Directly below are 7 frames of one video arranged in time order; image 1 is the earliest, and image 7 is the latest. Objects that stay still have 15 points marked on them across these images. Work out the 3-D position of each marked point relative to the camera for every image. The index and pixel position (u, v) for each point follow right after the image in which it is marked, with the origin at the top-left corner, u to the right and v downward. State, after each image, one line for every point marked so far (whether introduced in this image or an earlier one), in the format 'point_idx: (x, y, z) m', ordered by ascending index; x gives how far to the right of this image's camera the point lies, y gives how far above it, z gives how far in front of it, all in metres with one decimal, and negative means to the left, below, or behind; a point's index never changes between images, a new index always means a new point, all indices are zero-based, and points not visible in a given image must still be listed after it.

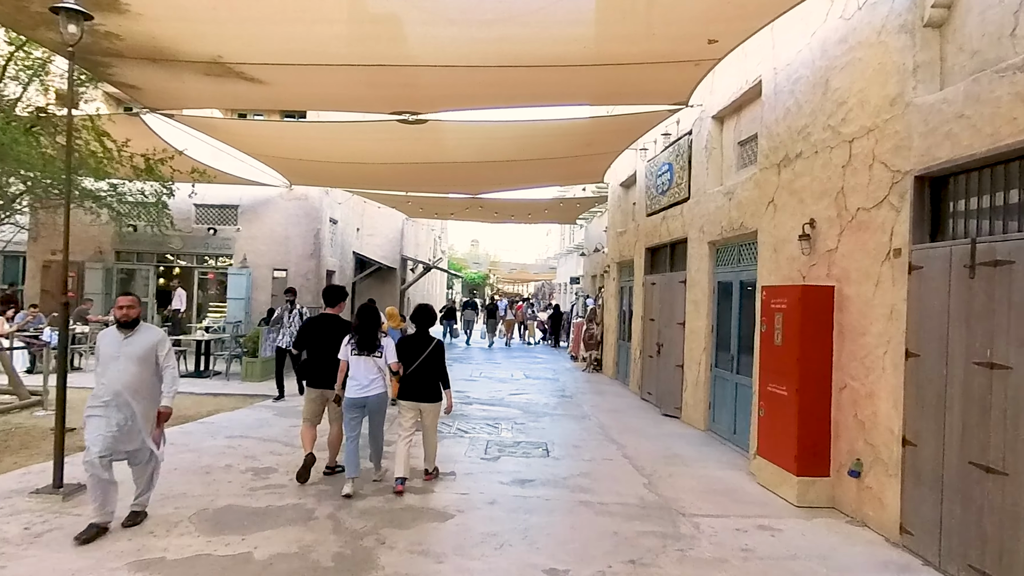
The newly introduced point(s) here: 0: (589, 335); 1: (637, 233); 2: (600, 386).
0: (+1.7, -1.0, +14.5) m
1: (+2.2, +1.0, +11.7) m
2: (+1.6, -1.8, +12.2) m
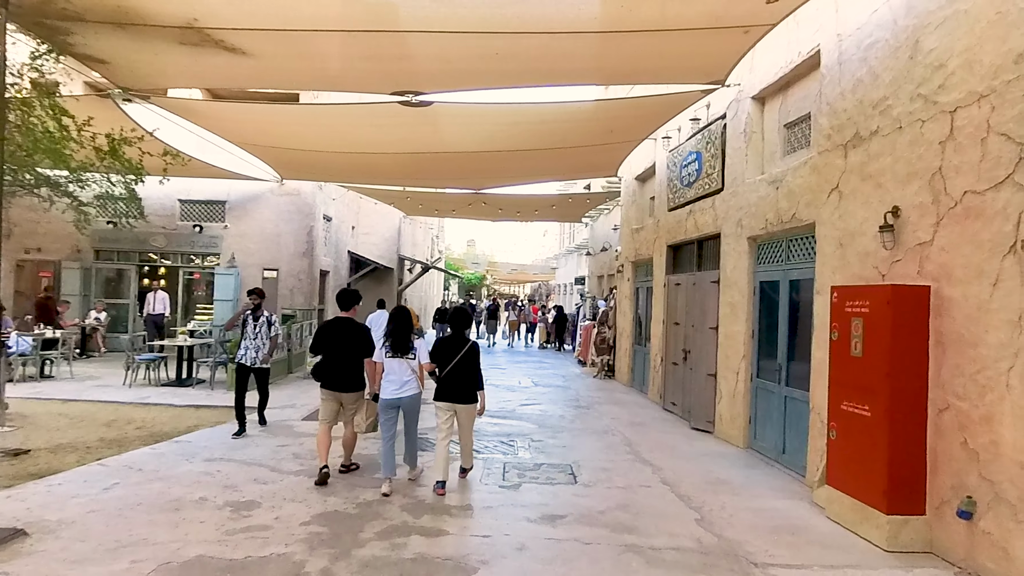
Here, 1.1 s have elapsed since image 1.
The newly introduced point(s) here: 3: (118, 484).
0: (+1.8, -1.1, +13.6) m
1: (+2.3, +1.0, +10.8) m
2: (+1.7, -1.8, +11.3) m
3: (-3.1, -1.6, +5.3) m
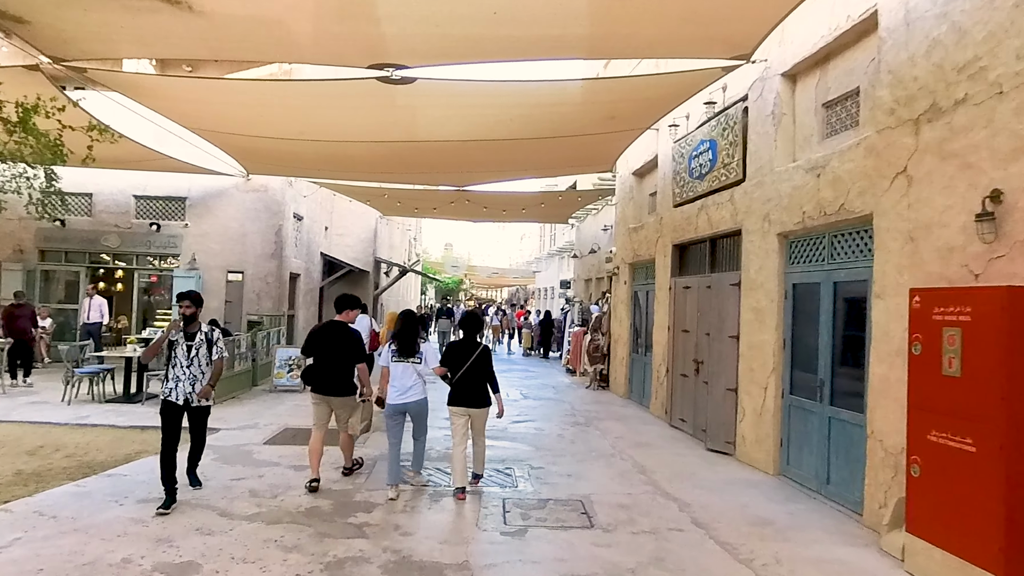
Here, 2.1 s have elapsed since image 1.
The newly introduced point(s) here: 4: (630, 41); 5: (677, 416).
0: (+1.6, -1.1, +12.7) m
1: (+2.2, +0.9, +9.9) m
2: (+1.6, -1.9, +10.3) m
3: (-3.1, -1.6, +4.2) m
4: (+1.1, +2.2, +6.1) m
5: (+2.1, -1.7, +8.6) m
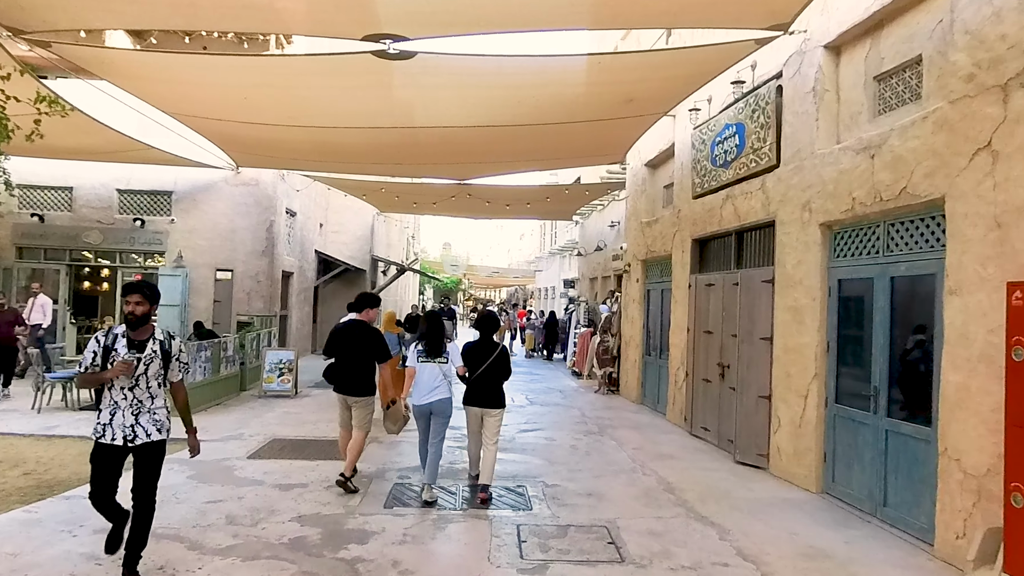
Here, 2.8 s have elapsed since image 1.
0: (+1.6, -1.1, +12.0) m
1: (+2.3, +0.9, +9.2) m
2: (+1.7, -1.8, +9.7) m
3: (-3.0, -1.6, +3.5) m
4: (+1.2, +2.3, +5.4) m
5: (+2.2, -1.6, +8.0) m
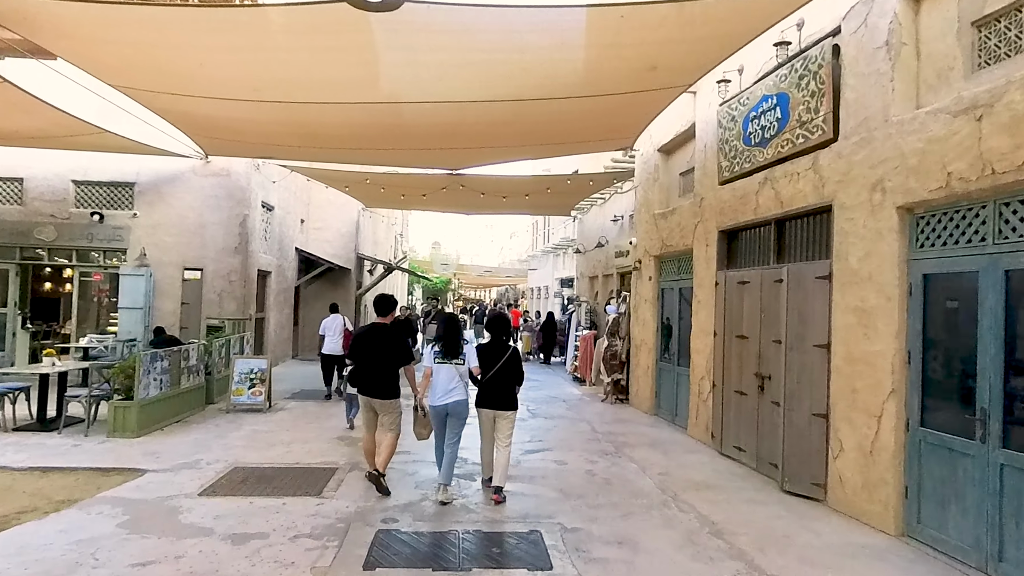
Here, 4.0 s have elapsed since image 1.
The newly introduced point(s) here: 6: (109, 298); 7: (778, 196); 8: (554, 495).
0: (+1.6, -1.1, +10.9) m
1: (+2.3, +1.0, +8.2) m
2: (+1.7, -1.8, +8.6) m
3: (-2.9, -1.6, +2.4) m
4: (+1.2, +2.3, +4.3) m
5: (+2.3, -1.6, +6.9) m
6: (-7.3, -0.2, +12.0) m
7: (+2.5, +0.9, +6.3) m
8: (+0.4, -1.7, +5.5) m
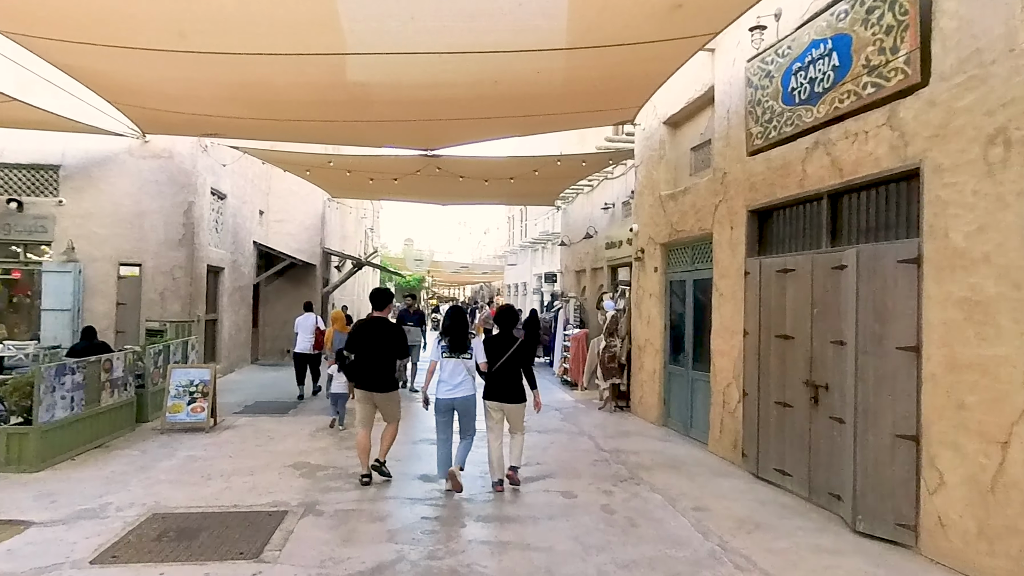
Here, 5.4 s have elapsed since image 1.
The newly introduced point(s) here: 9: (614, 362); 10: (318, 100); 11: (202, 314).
0: (+1.4, -1.0, +9.7) m
1: (+2.2, +1.0, +7.0) m
2: (+1.6, -1.7, +7.4) m
3: (-2.7, -1.5, +1.0) m
4: (+1.3, +2.4, +3.1) m
5: (+2.2, -1.5, +5.7) m
6: (-7.5, -0.2, +10.4) m
7: (+2.5, +1.0, +5.1) m
8: (+0.4, -1.7, +4.3) m
9: (+1.5, -1.1, +9.7) m
10: (-2.2, +2.1, +7.6) m
11: (-5.4, -0.5, +11.6) m
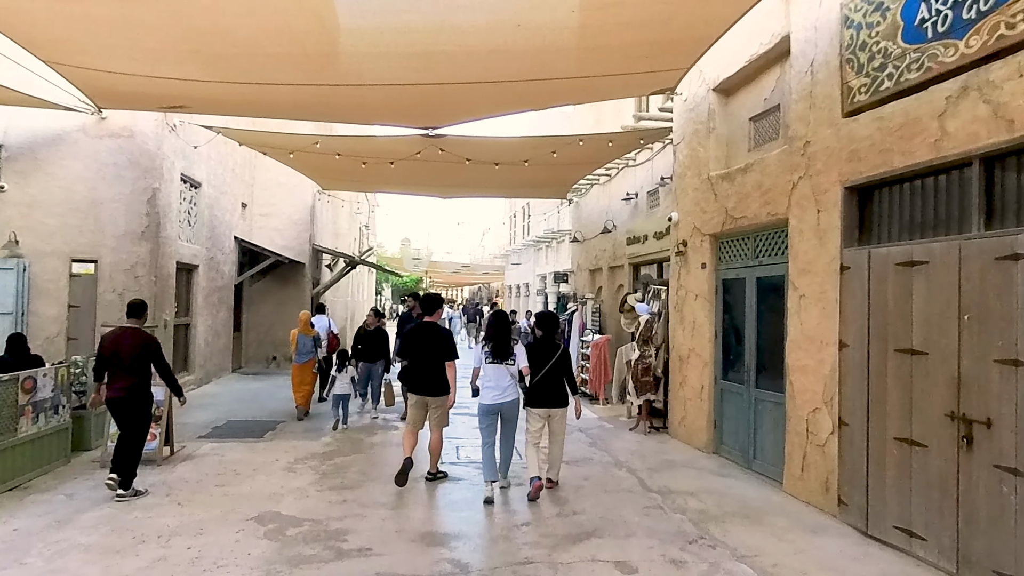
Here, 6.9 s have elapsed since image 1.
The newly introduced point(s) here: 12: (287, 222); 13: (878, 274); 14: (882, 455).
0: (+1.6, -1.0, +8.3) m
1: (+2.4, +1.1, +5.6) m
2: (+1.8, -1.7, +6.0) m
3: (-2.5, -1.5, -0.5) m
4: (+1.5, +2.4, +1.6) m
5: (+2.5, -1.5, +4.3) m
6: (-7.3, -0.2, +9.0) m
7: (+2.7, +1.0, +3.7) m
8: (+0.6, -1.6, +2.8) m
9: (+1.7, -1.1, +8.3) m
10: (-2.0, +2.1, +6.2) m
11: (-5.2, -0.5, +10.1) m
12: (-5.1, +1.5, +15.2) m
13: (+2.5, +0.1, +4.5) m
14: (+2.5, -1.1, +4.3) m
